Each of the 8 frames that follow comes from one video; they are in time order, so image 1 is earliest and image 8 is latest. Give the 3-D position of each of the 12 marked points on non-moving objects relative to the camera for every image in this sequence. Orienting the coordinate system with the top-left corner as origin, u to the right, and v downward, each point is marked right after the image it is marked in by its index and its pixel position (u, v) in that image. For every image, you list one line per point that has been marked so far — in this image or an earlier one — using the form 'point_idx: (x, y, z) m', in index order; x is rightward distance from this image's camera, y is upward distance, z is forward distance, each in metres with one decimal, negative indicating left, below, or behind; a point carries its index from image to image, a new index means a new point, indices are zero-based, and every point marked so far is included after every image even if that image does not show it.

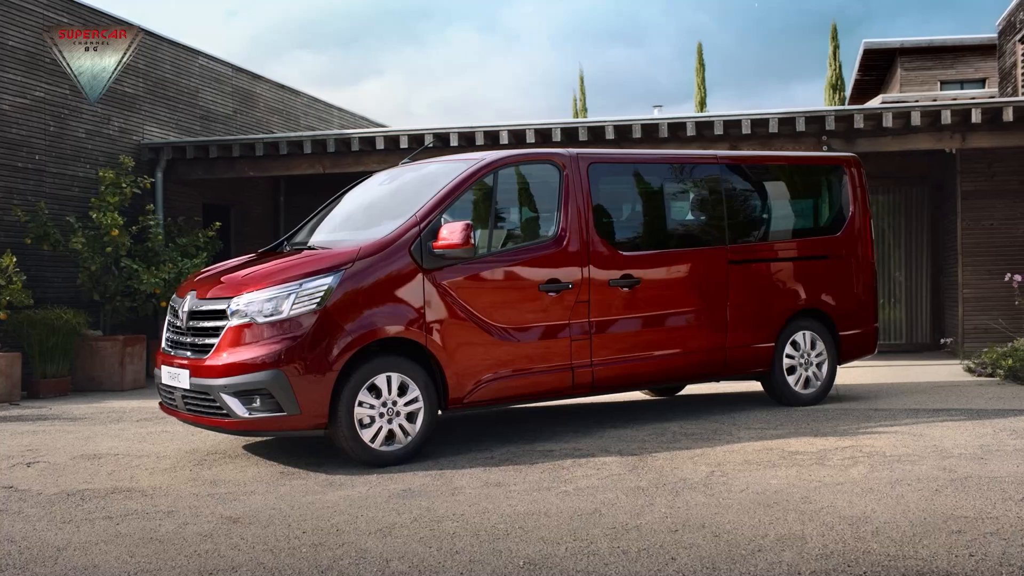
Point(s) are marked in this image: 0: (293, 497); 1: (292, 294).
0: (-1.1, -1.0, +4.7) m
1: (-1.2, 0.0, +5.2) m
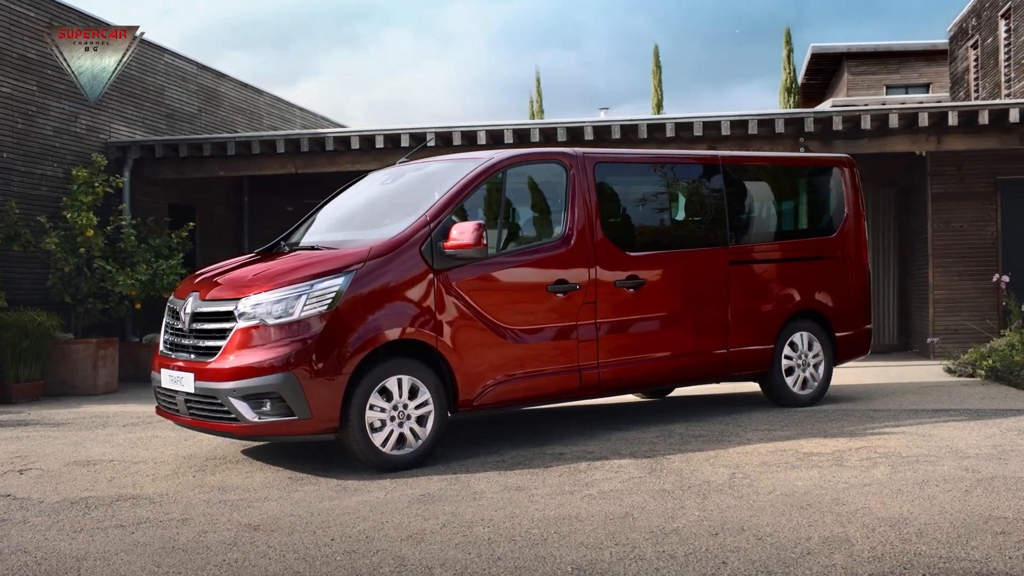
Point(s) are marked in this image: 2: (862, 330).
0: (-0.9, -1.0, +4.6) m
1: (-1.1, 0.0, +5.1) m
2: (+3.0, -0.4, +8.2) m
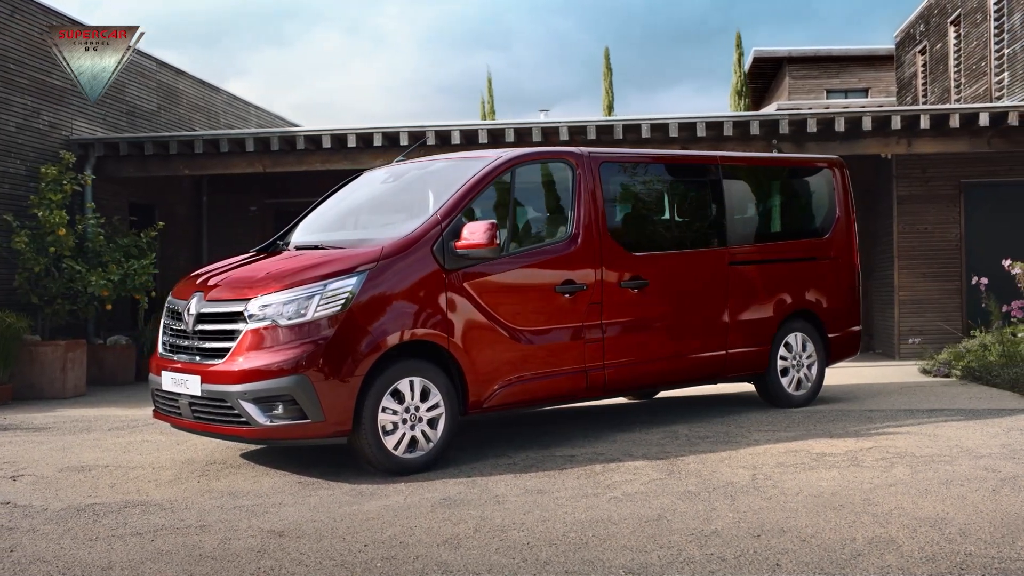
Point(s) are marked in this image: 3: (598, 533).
0: (-0.8, -1.0, +4.4) m
1: (-1.0, 0.0, +4.9) m
2: (+2.9, -0.4, +8.3) m
3: (+0.3, -1.0, +3.8) m
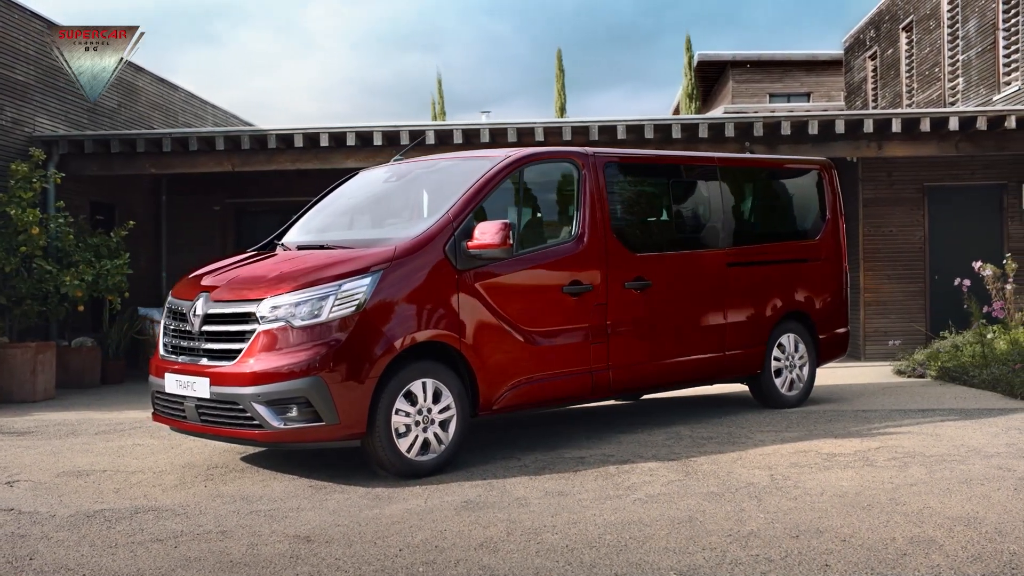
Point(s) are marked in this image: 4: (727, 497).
0: (-0.7, -1.0, +4.4) m
1: (-0.9, 0.0, +4.8) m
2: (+2.8, -0.4, +8.4) m
3: (+0.5, -1.0, +3.8) m
4: (+1.0, -1.0, +4.4) m
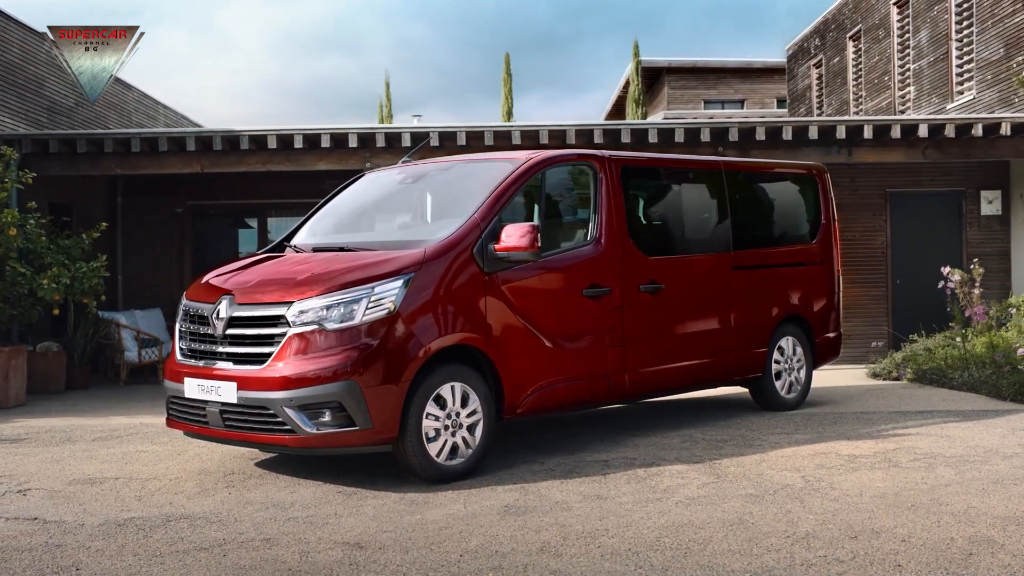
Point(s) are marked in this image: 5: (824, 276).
0: (-0.5, -1.0, +4.3) m
1: (-0.7, 0.0, +4.8) m
2: (+2.8, -0.4, +8.5) m
3: (+0.7, -1.0, +3.7) m
4: (+1.2, -1.0, +4.4) m
5: (+2.7, +0.1, +8.4) m
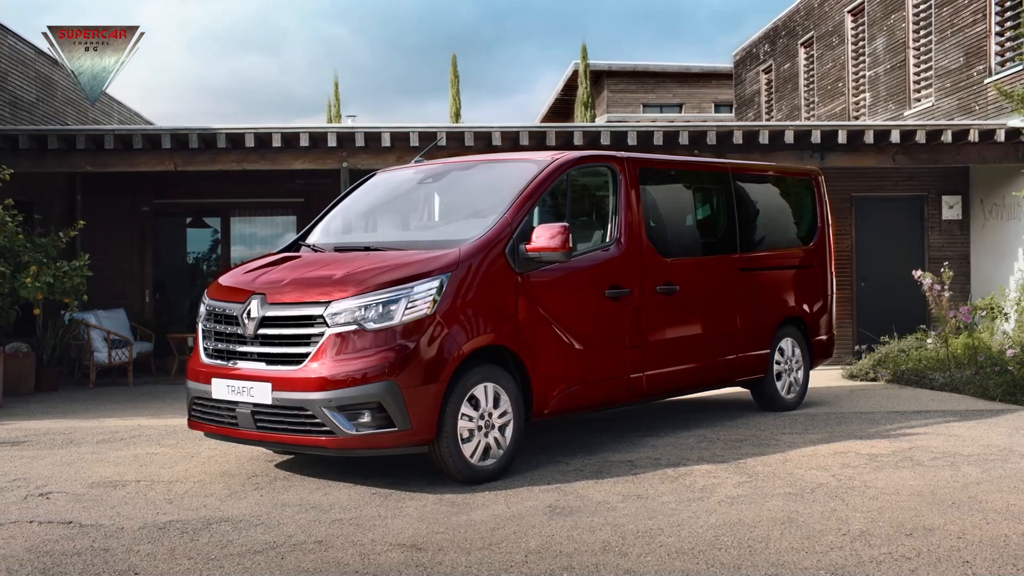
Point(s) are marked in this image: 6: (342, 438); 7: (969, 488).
0: (-0.3, -1.0, +4.3) m
1: (-0.6, 0.0, +4.7) m
2: (+2.8, -0.5, +8.6) m
3: (+0.9, -1.0, +3.8) m
4: (+1.4, -1.0, +4.5) m
5: (+2.7, +0.1, +8.5) m
6: (-0.8, -0.7, +4.7) m
7: (+2.1, -0.9, +4.5) m
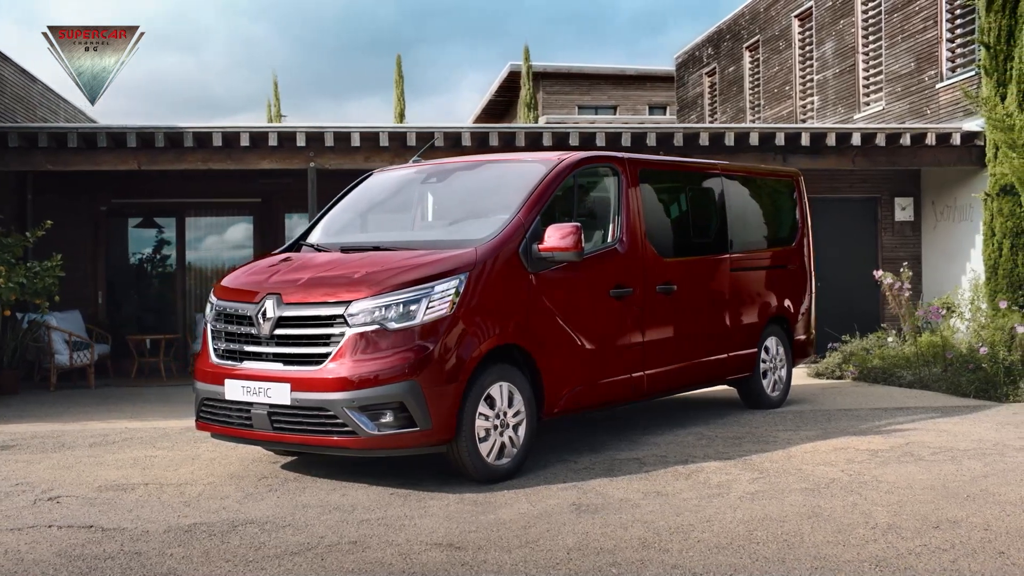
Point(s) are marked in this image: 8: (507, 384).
0: (-0.2, -1.0, +4.3) m
1: (-0.5, 0.0, +4.7) m
2: (+2.7, -0.5, +8.8) m
3: (+1.1, -1.0, +3.9) m
4: (+1.5, -1.0, +4.6) m
5: (+2.6, +0.1, +8.7) m
6: (-0.7, -0.7, +4.7) m
7: (+2.3, -0.9, +4.7) m
8: (0.0, -0.5, +5.1) m
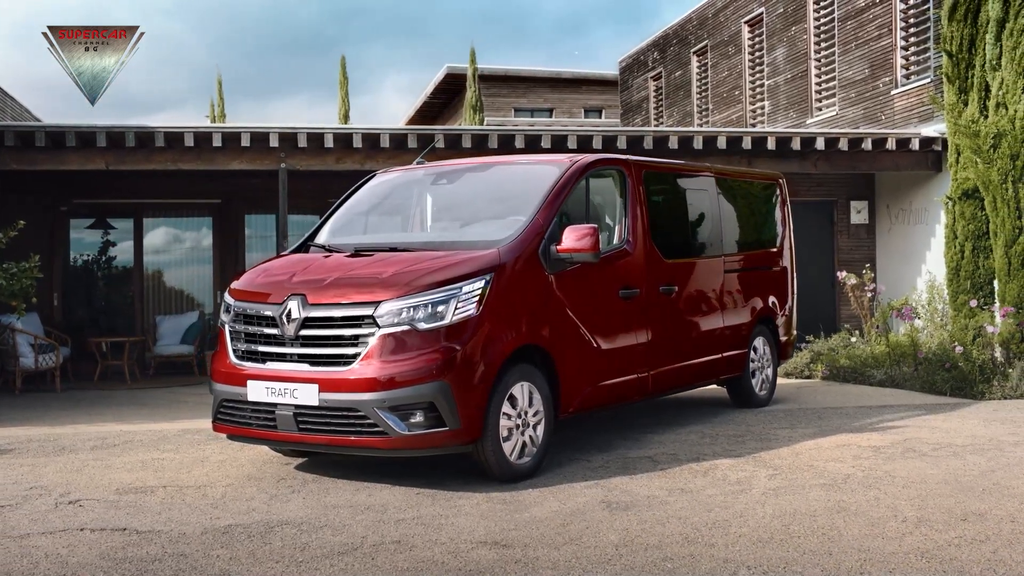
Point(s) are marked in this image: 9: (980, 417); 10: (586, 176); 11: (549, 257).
0: (-0.1, -1.0, +4.3) m
1: (-0.3, -0.1, +4.8) m
2: (+2.7, -0.5, +9.0) m
3: (+1.2, -1.0, +4.0) m
4: (+1.6, -1.0, +4.7) m
5: (+2.6, +0.1, +8.9) m
6: (-0.6, -0.7, +4.7) m
7: (+2.4, -0.9, +4.8) m
8: (+0.1, -0.5, +5.2) m
9: (+3.4, -0.9, +7.0) m
10: (+0.5, +0.7, +6.1) m
11: (+0.2, +0.2, +5.4) m
